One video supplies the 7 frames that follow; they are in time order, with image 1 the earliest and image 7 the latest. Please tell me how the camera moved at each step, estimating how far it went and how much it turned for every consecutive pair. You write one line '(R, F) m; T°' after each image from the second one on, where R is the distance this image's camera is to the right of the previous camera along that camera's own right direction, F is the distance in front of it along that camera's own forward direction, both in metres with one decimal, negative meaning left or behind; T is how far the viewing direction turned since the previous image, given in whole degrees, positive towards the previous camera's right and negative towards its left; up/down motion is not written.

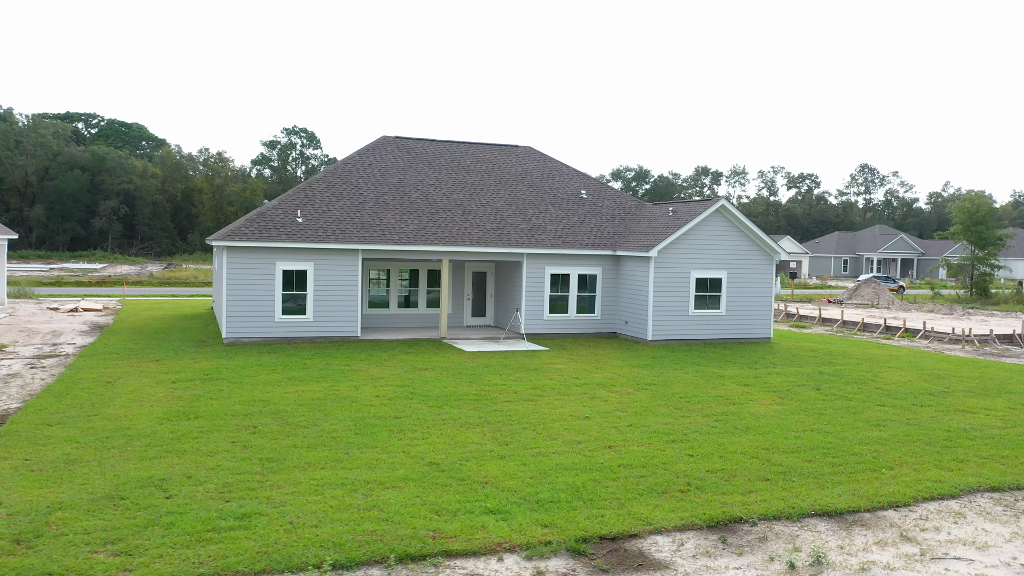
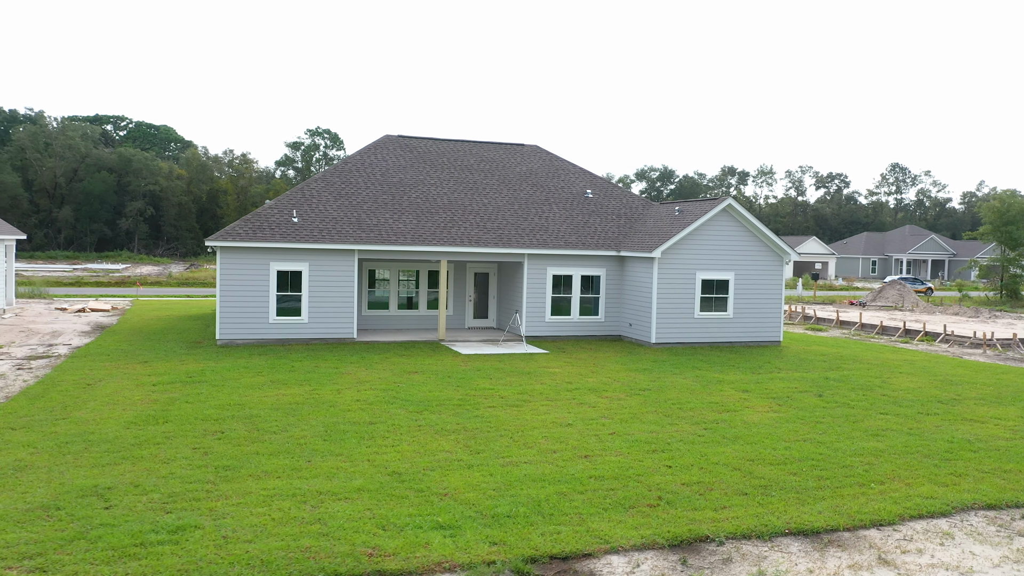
(+0.6, +0.4) m; -2°
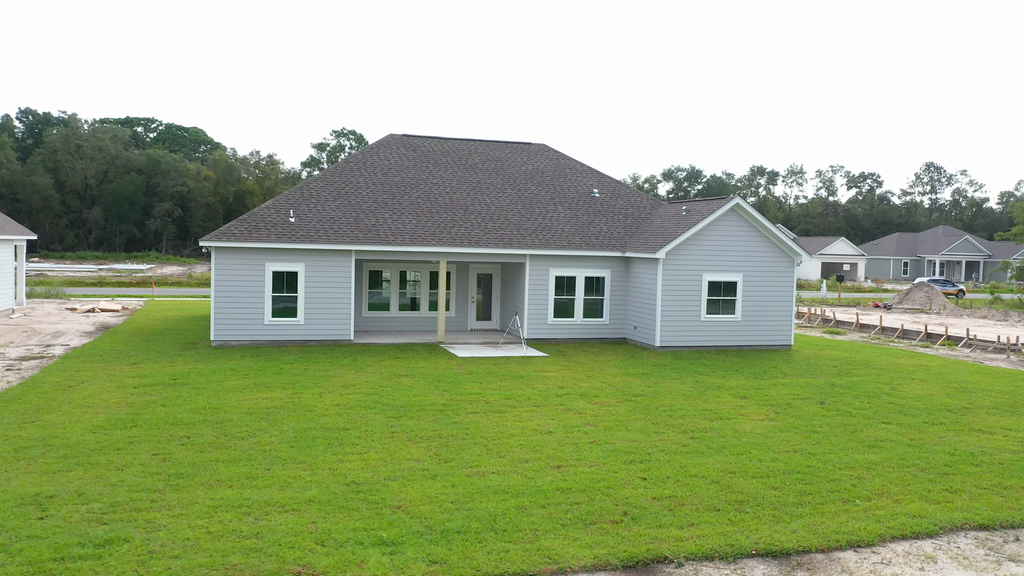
(+0.7, +0.4) m; -2°
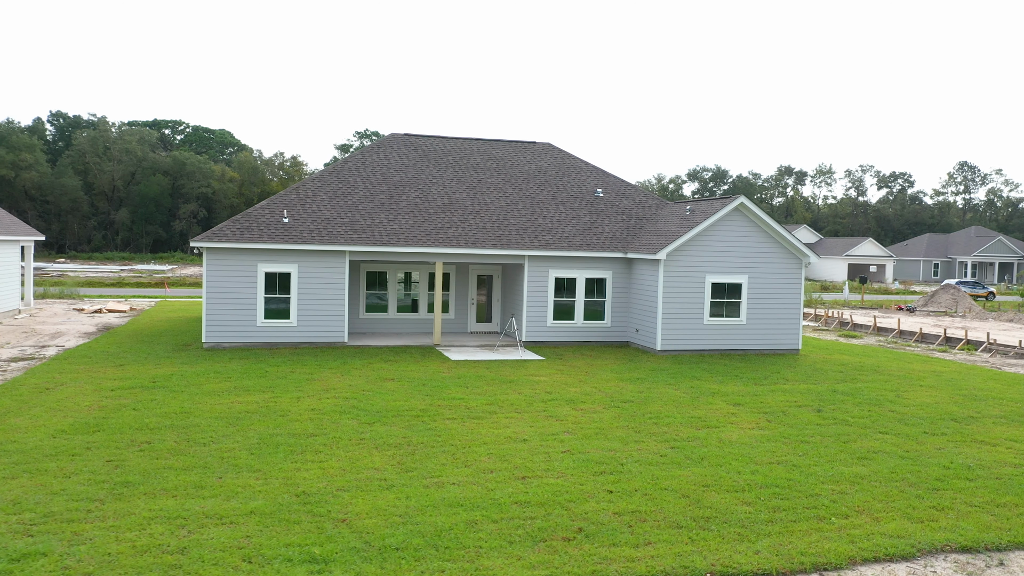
(+0.7, +0.4) m; -2°
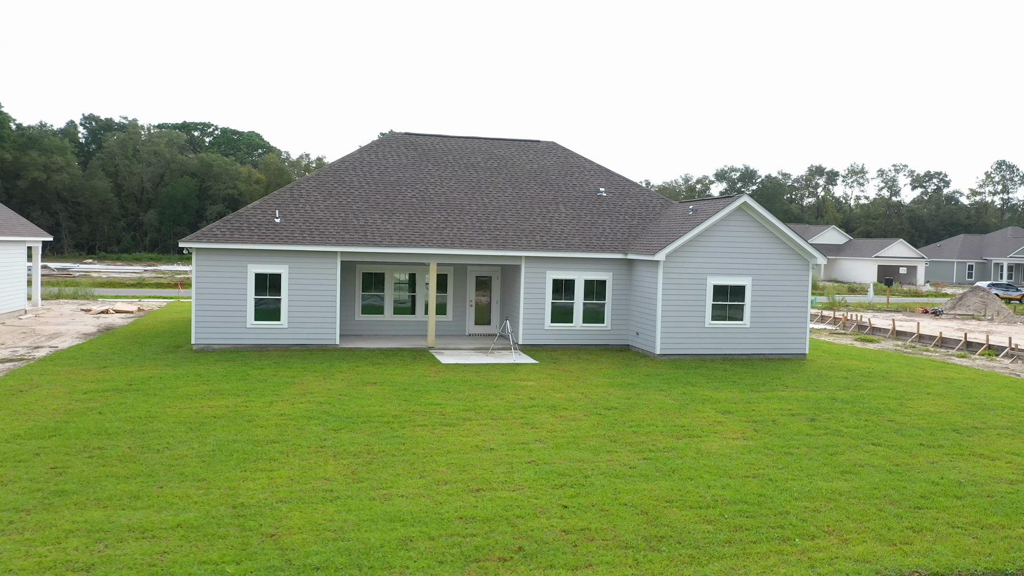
(+0.8, +0.4) m; -2°
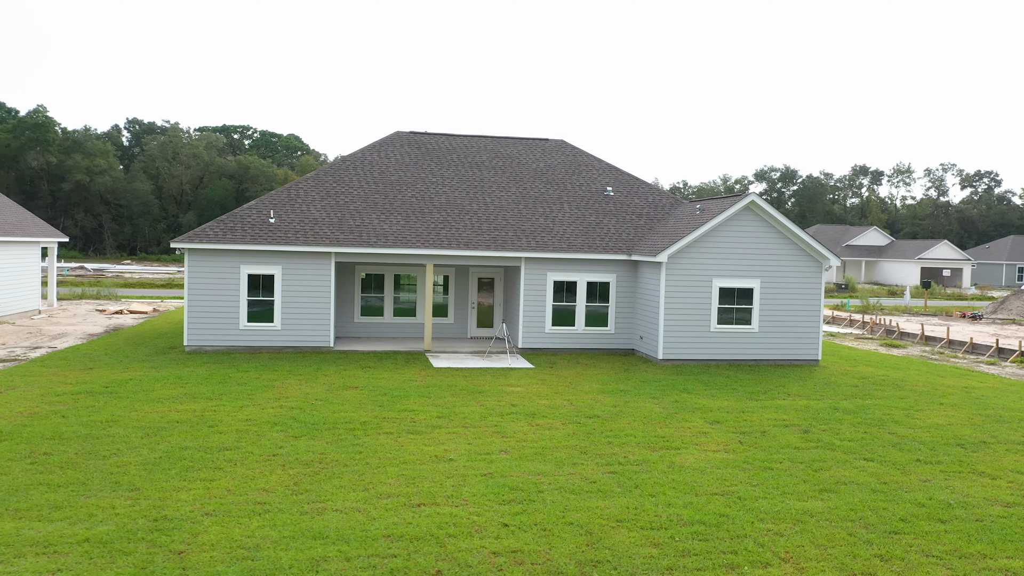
(+0.9, +0.5) m; -3°
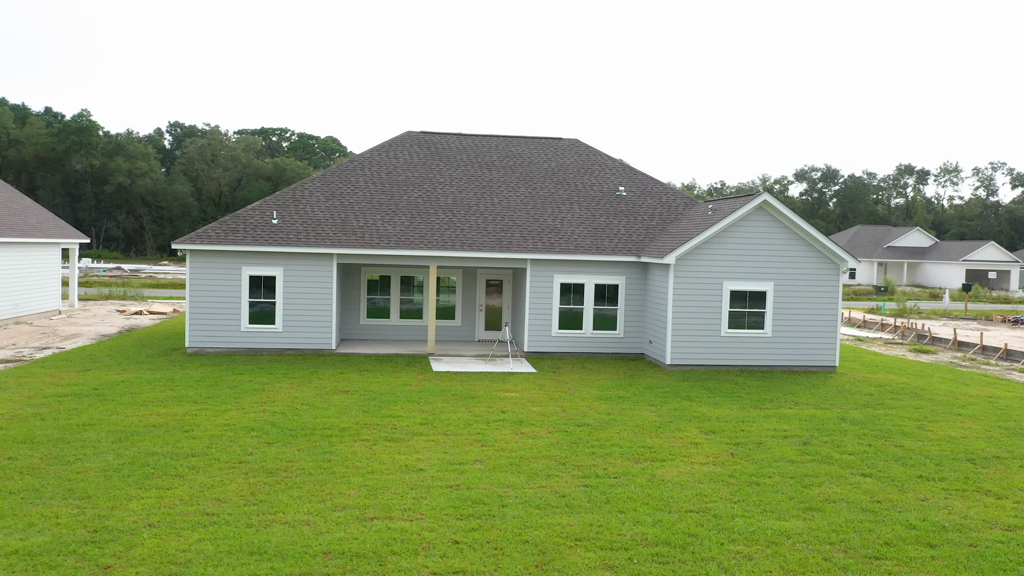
(+0.8, +0.4) m; -3°
